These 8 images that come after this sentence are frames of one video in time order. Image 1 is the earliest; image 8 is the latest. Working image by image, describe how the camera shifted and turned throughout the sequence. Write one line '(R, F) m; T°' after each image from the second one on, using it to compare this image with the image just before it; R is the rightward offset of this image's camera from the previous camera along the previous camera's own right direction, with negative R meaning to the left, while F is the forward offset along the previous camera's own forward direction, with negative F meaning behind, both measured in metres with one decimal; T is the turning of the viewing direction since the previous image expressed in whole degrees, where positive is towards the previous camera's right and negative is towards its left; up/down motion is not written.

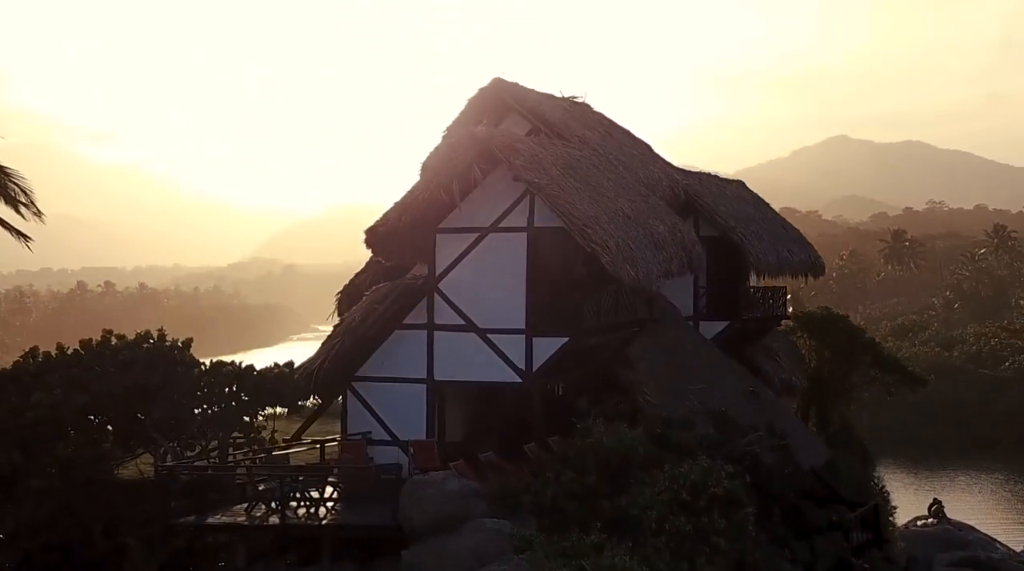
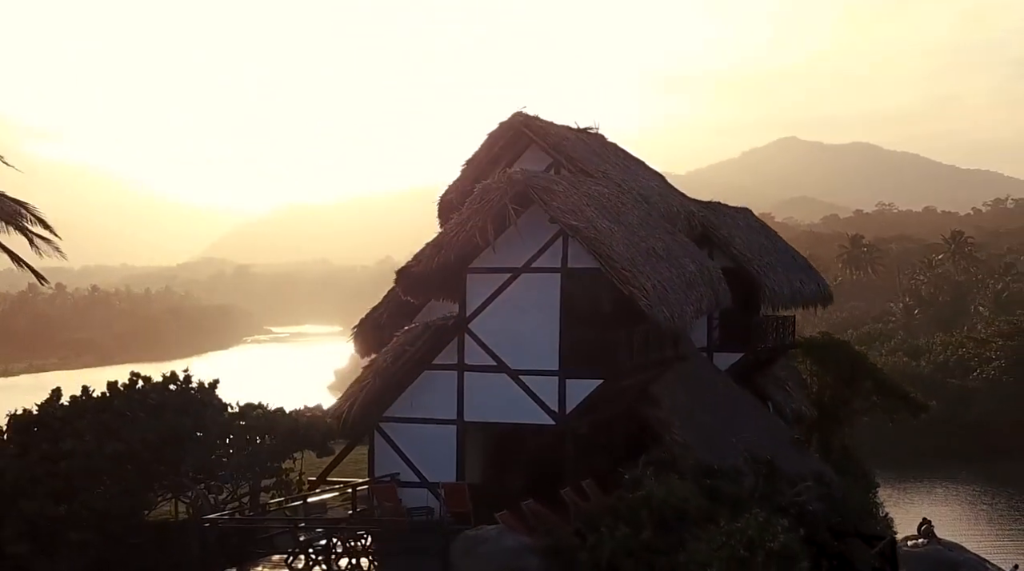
(-0.7, +0.1) m; +1°
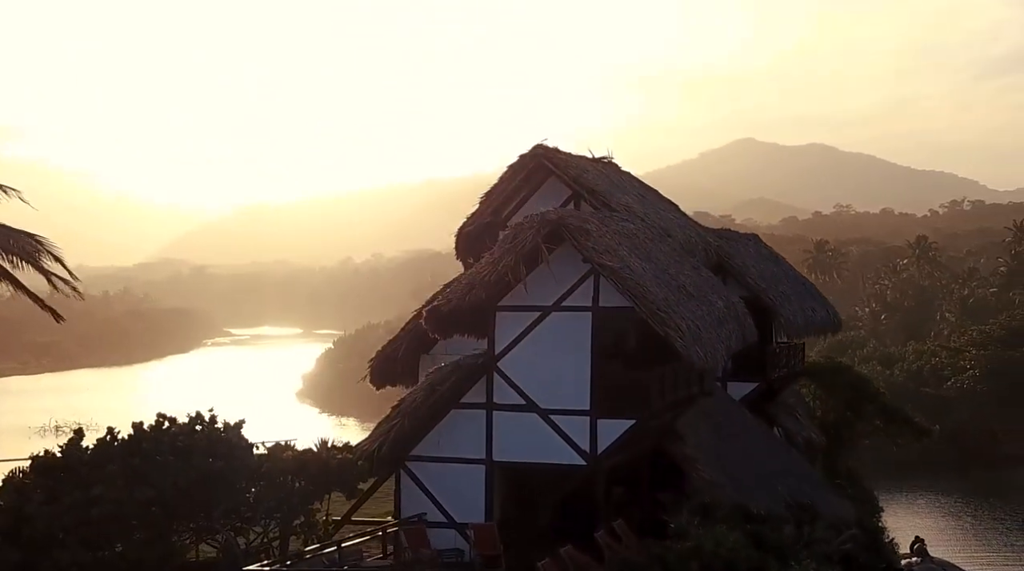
(-0.6, +0.1) m; +1°
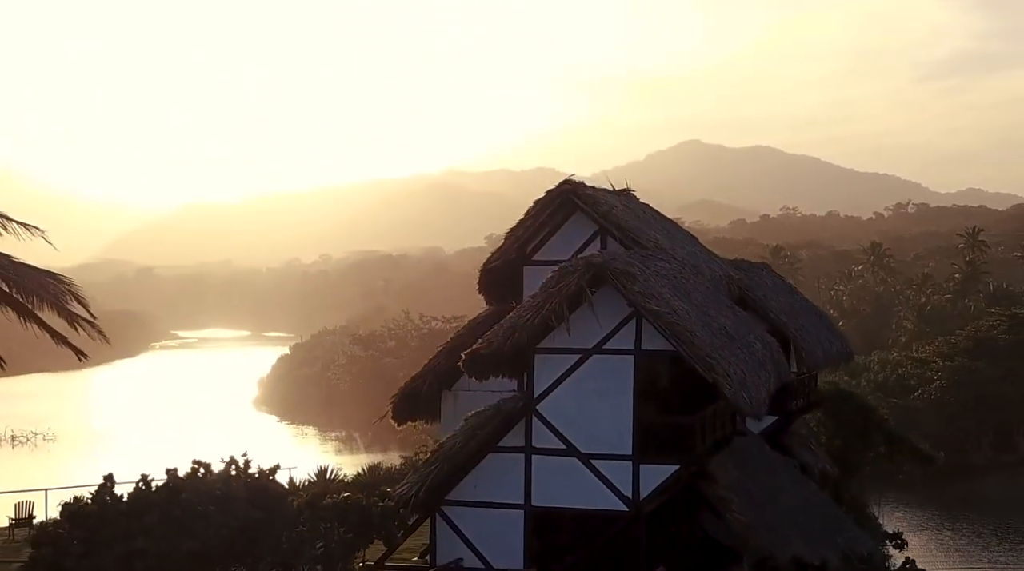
(-0.8, +0.2) m; +1°
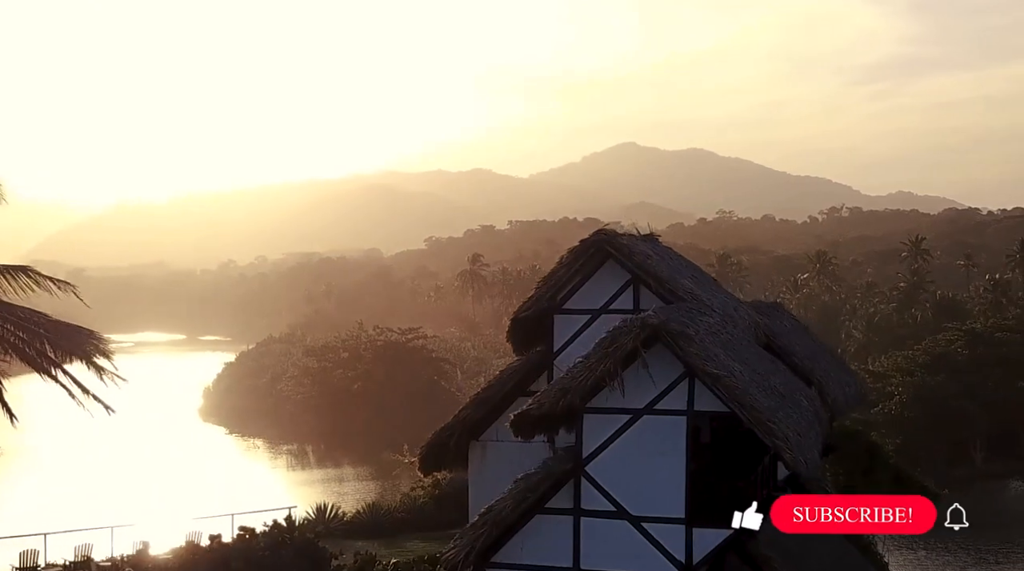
(-0.9, +0.3) m; +2°
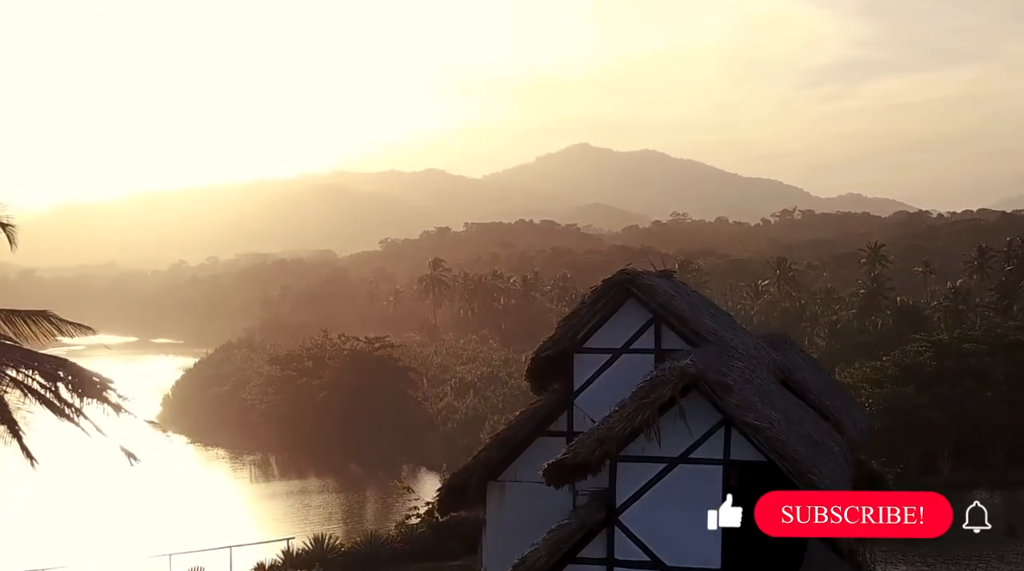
(-0.6, +0.2) m; +1°
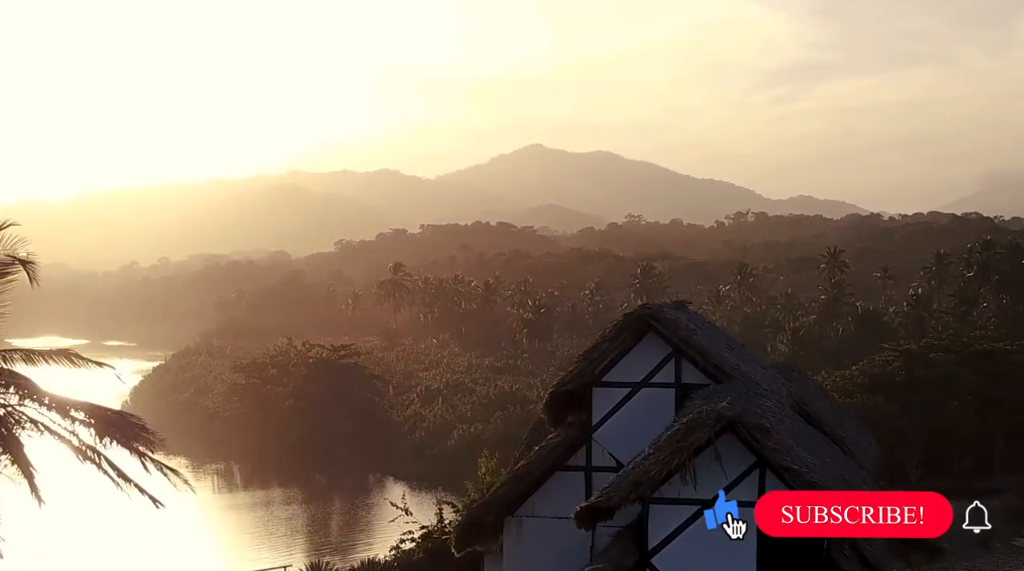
(-0.6, +0.2) m; +1°
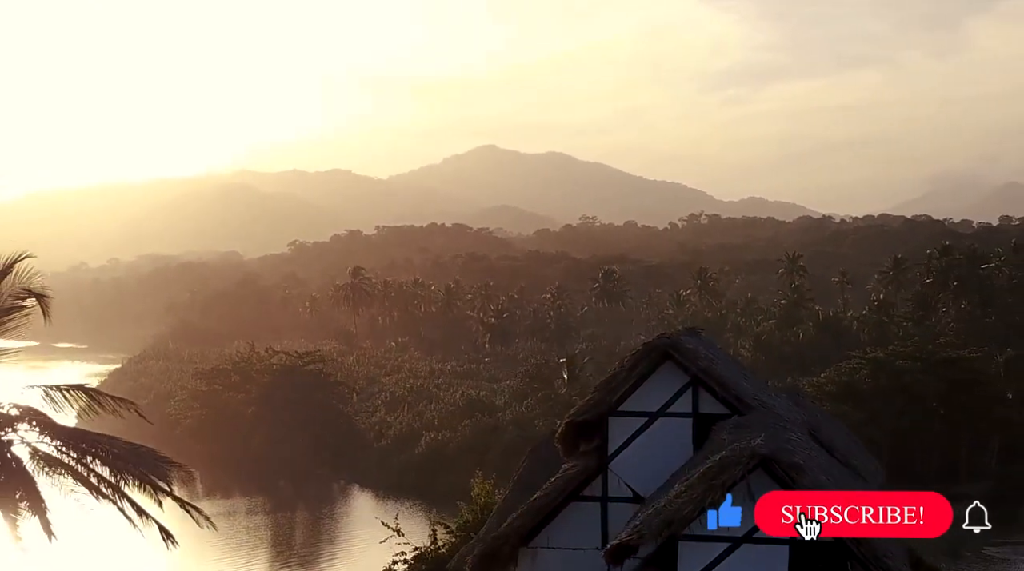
(-0.6, +0.2) m; +1°
